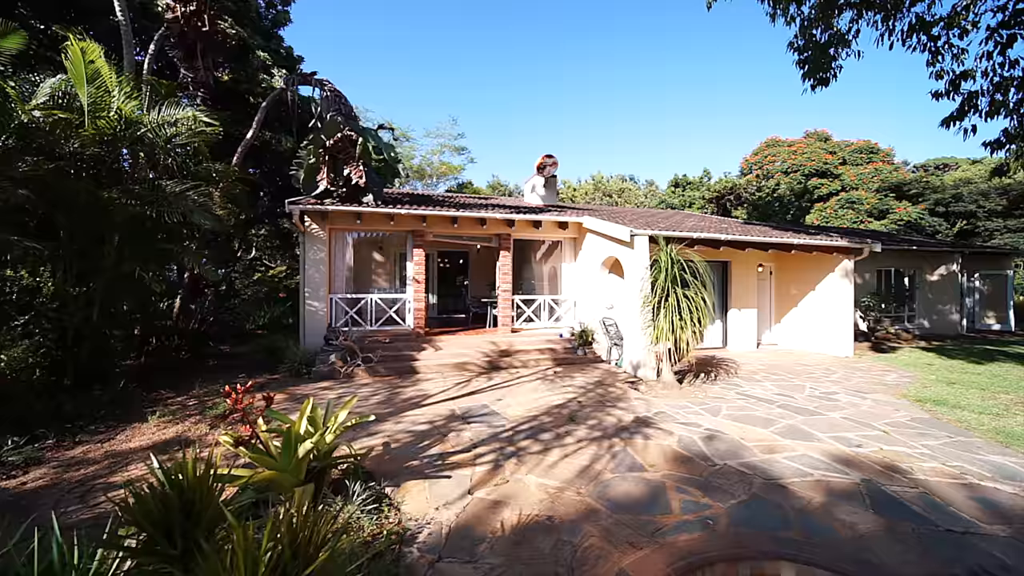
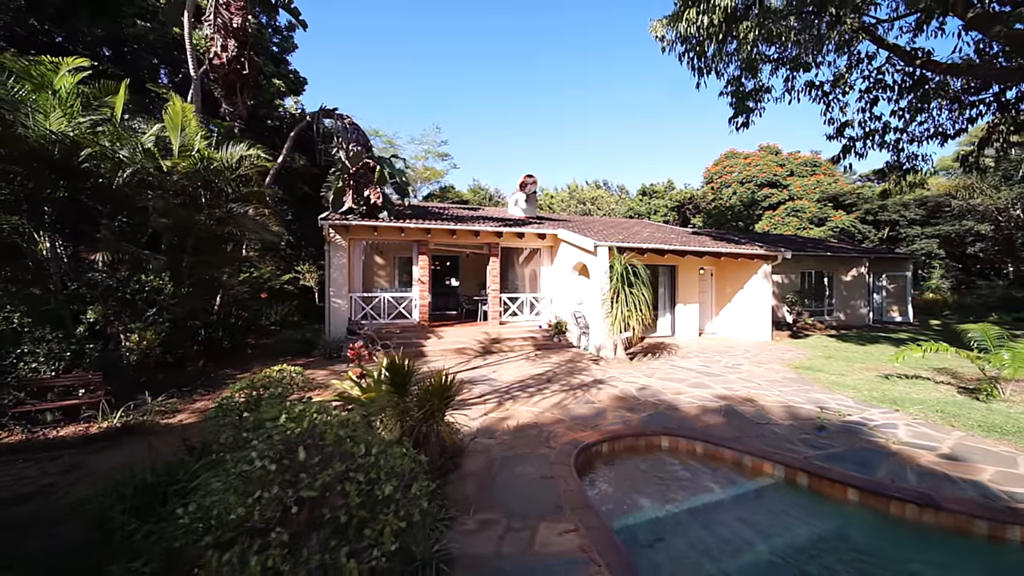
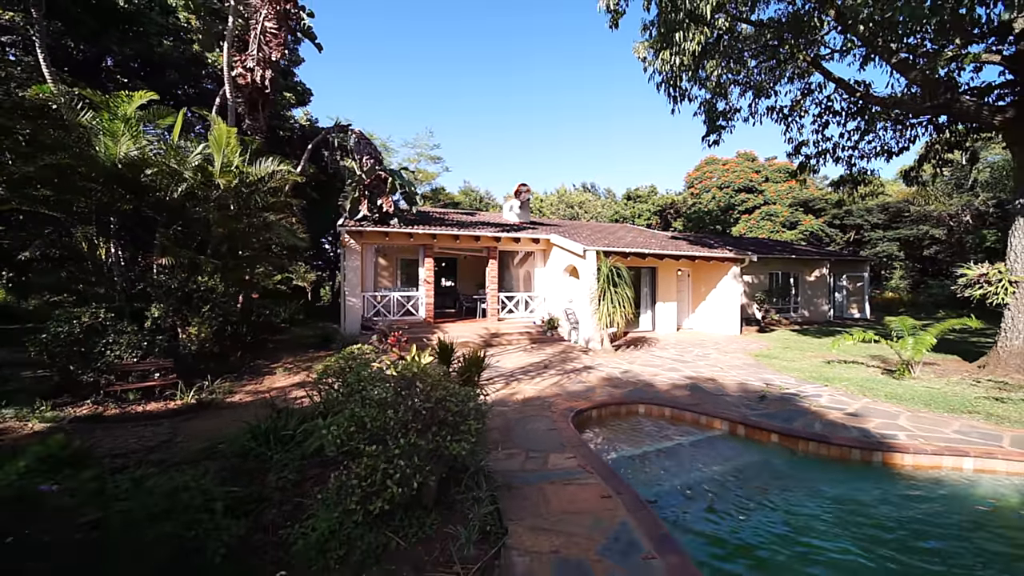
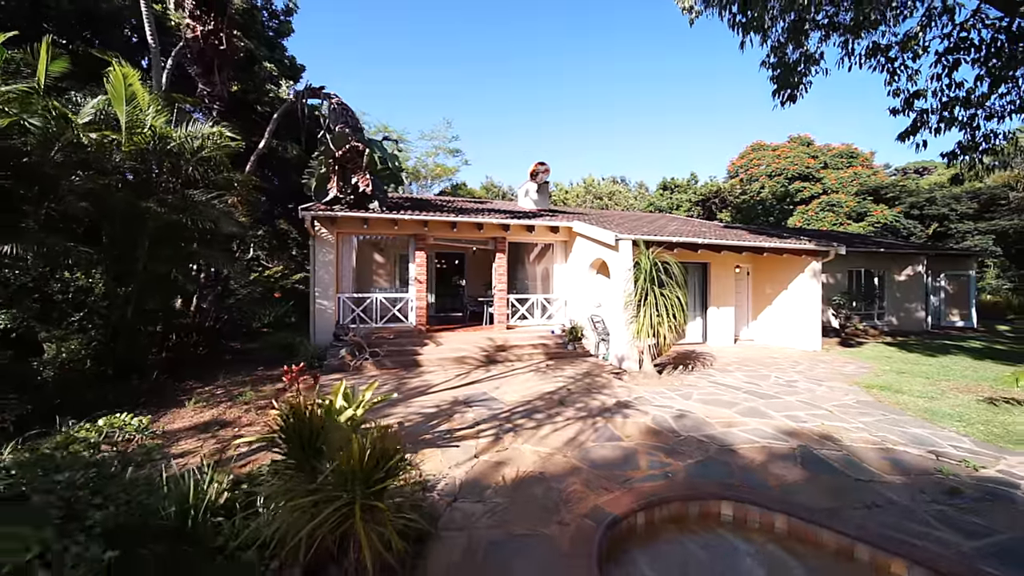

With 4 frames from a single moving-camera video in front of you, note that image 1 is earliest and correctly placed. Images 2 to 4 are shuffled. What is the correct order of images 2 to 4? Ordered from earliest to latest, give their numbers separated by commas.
4, 2, 3
